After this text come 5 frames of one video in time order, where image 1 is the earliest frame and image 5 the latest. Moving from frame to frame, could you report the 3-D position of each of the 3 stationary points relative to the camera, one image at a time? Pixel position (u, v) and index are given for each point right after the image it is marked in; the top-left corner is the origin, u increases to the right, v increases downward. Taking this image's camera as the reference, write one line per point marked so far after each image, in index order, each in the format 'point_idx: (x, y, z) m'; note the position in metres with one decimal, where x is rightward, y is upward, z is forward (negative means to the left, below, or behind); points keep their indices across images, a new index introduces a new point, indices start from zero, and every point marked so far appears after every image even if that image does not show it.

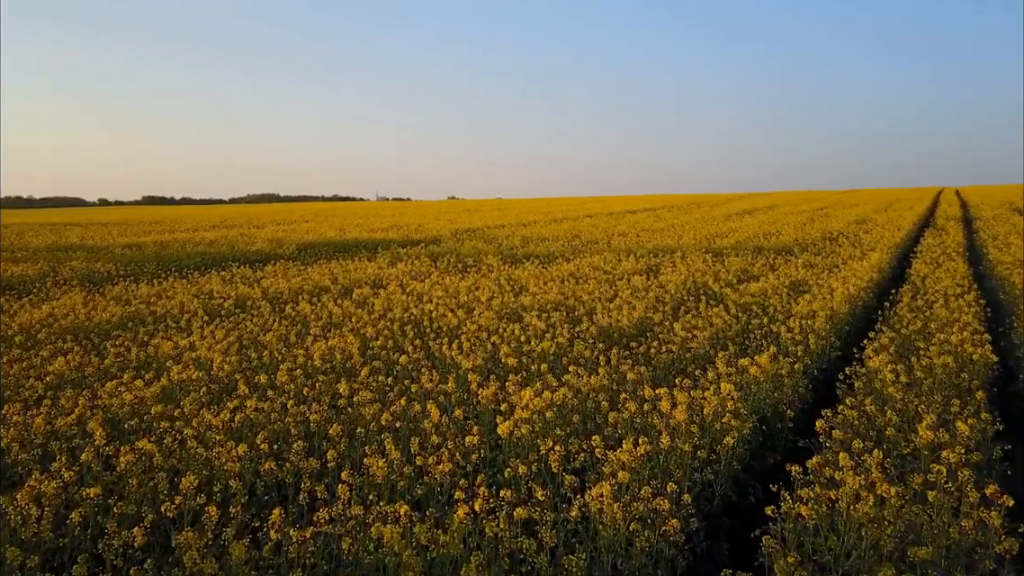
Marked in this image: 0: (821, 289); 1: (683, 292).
0: (+5.1, 0.0, +10.8) m
1: (+2.8, -0.1, +10.8) m
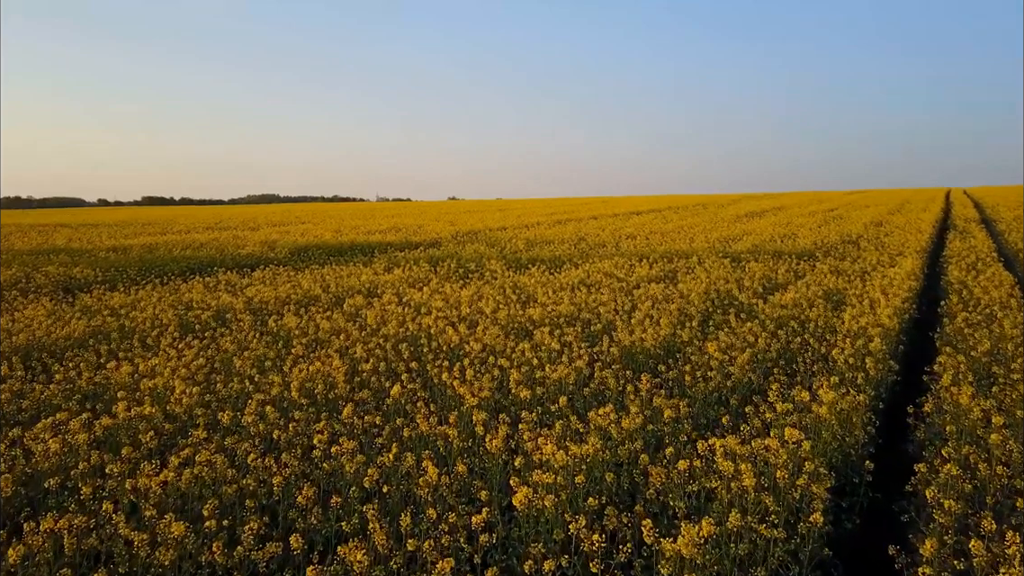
0: (+5.2, -0.2, +9.8) m
1: (+2.9, -0.2, +9.8) m
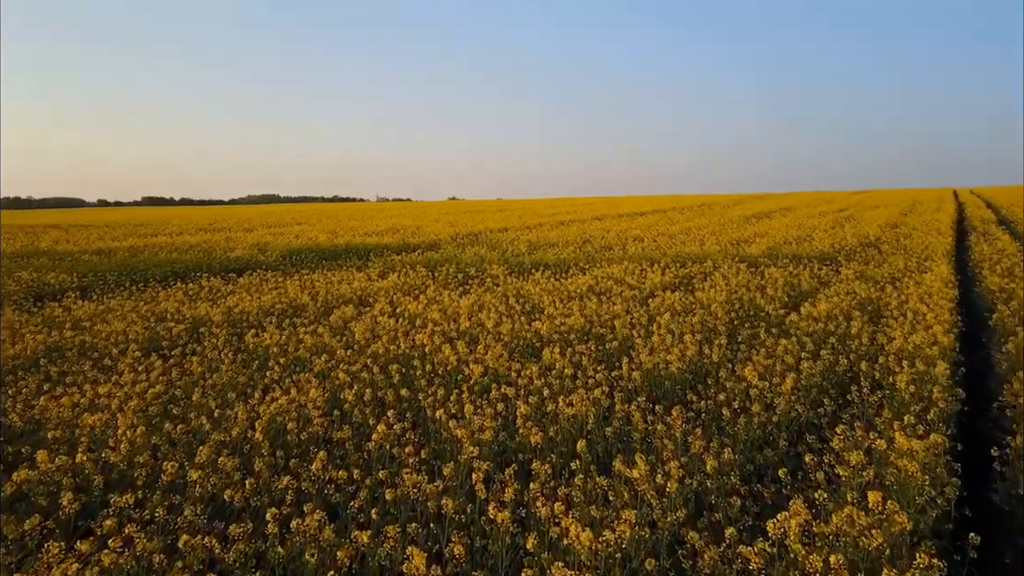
0: (+5.3, -0.3, +8.9) m
1: (+3.0, -0.4, +8.8) m
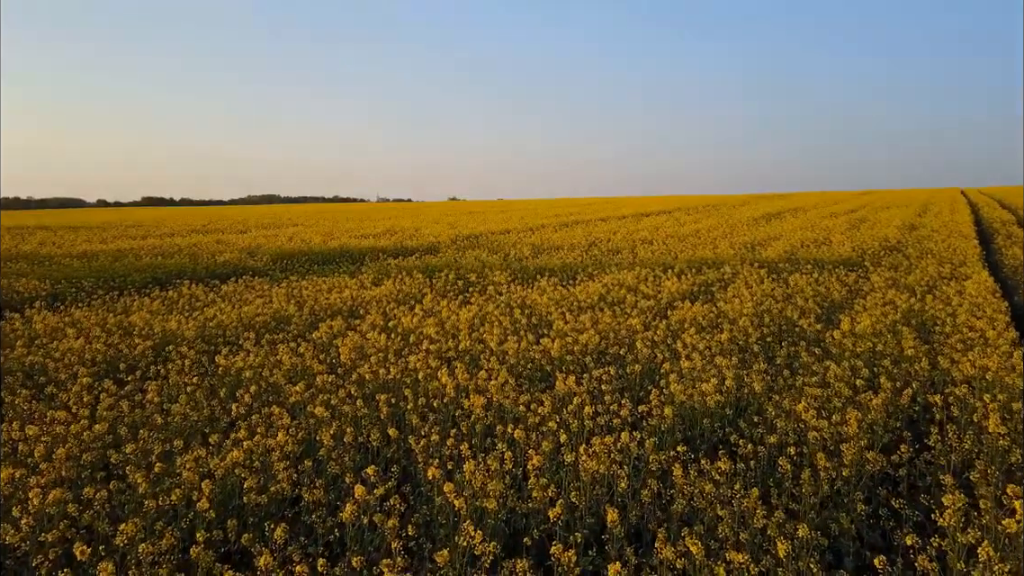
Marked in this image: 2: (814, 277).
0: (+5.3, -0.5, +7.9) m
1: (+3.0, -0.5, +7.9) m
2: (+5.7, +0.2, +12.4) m
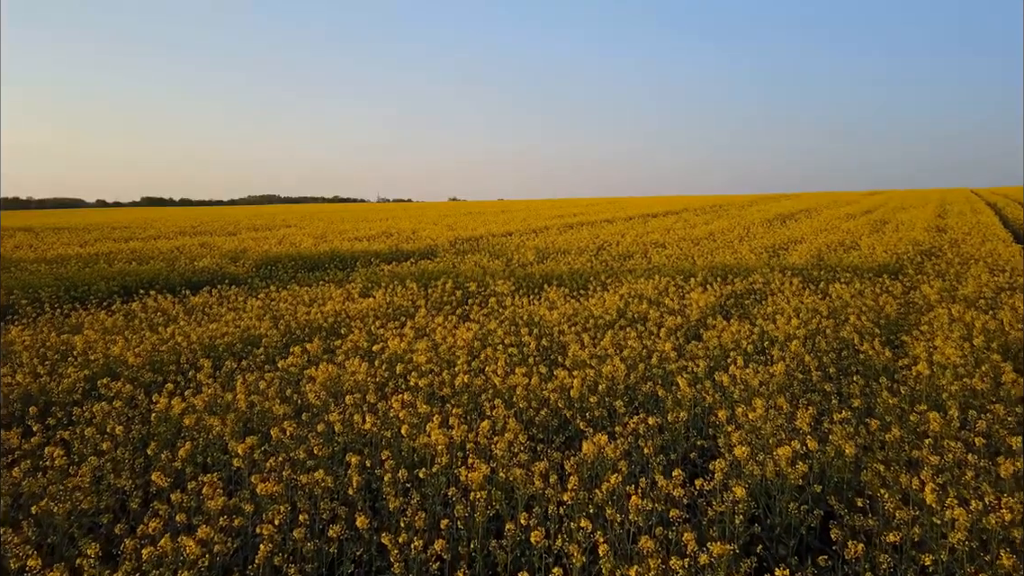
0: (+5.4, -0.7, +6.5) m
1: (+3.1, -0.7, +6.5) m
2: (+5.8, 0.0, +11.0) m
